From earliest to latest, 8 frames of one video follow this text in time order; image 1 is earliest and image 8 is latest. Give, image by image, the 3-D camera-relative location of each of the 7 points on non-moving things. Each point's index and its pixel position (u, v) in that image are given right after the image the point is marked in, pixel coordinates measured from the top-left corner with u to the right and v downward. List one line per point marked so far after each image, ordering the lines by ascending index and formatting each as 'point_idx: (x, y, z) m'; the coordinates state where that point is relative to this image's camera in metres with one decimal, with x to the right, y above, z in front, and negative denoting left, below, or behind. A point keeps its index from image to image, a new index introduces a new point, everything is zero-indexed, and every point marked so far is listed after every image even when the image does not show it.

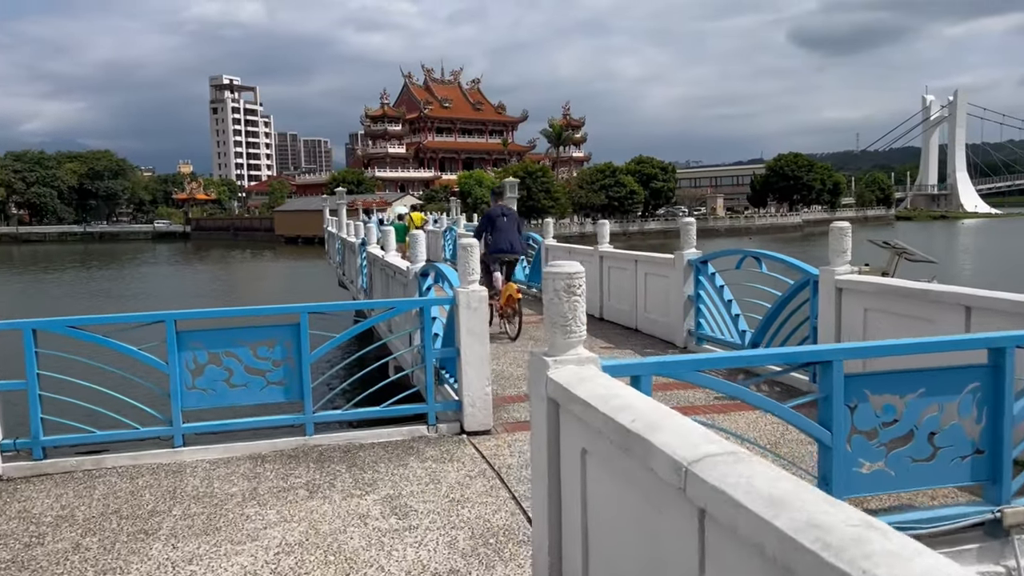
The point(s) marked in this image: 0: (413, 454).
0: (-0.6, -1.0, +5.3) m
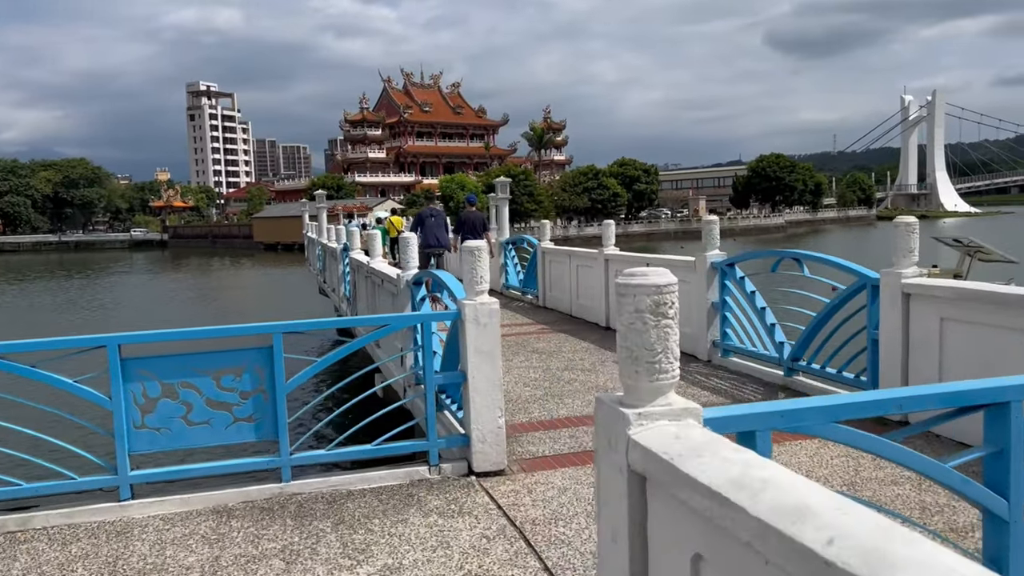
0: (-0.5, -1.1, +4.3) m
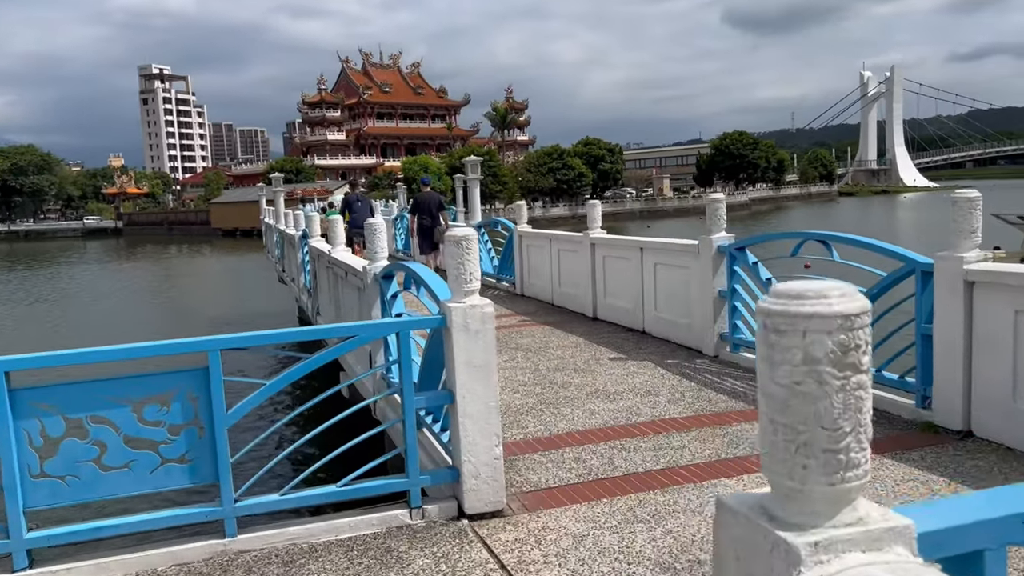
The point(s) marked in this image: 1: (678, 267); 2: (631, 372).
0: (-0.5, -1.1, +3.4) m
1: (+1.5, +0.2, +7.5) m
2: (+0.9, -0.7, +6.5) m
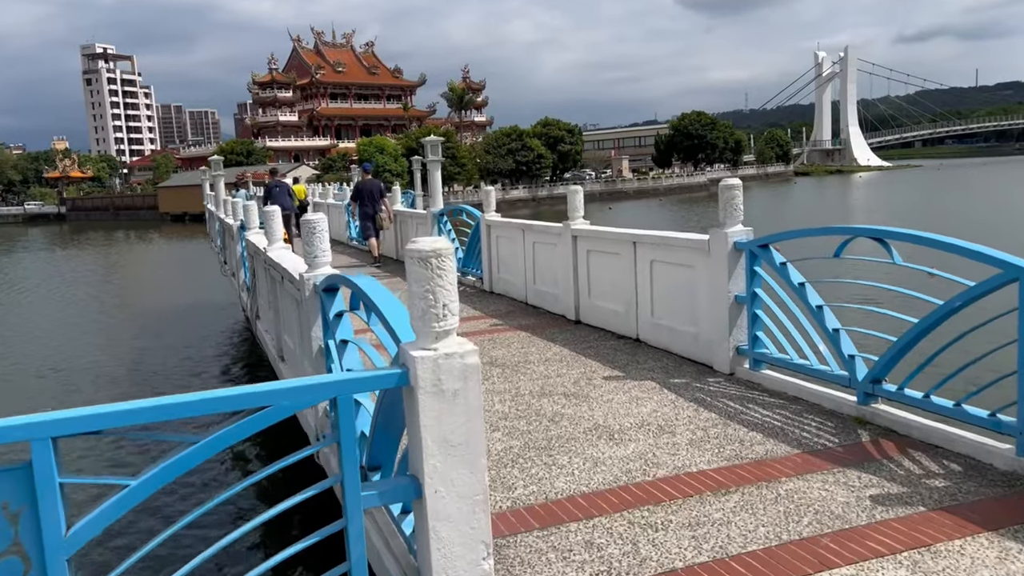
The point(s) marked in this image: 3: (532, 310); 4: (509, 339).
0: (-0.5, -1.2, +2.2) m
1: (+1.3, +0.2, +6.3) m
2: (+0.8, -0.7, +5.3) m
3: (+0.2, -0.2, +8.9) m
4: (0.0, -0.4, +7.4) m
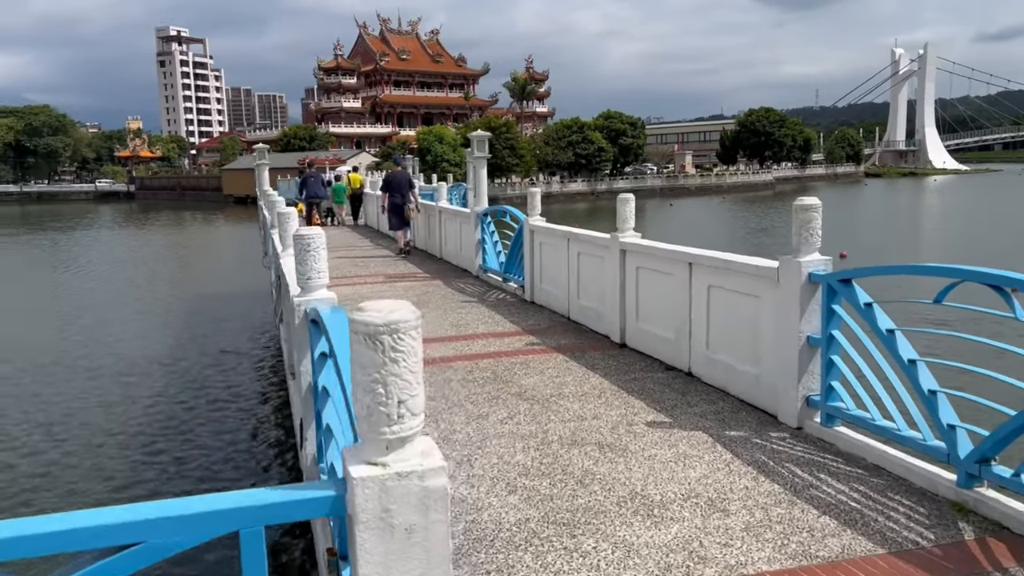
0: (-0.6, -1.4, +1.4) m
1: (+1.5, 0.0, +5.4) m
2: (+0.9, -0.9, +4.5) m
3: (+0.6, -0.4, +8.1) m
4: (+0.3, -0.6, +6.6) m
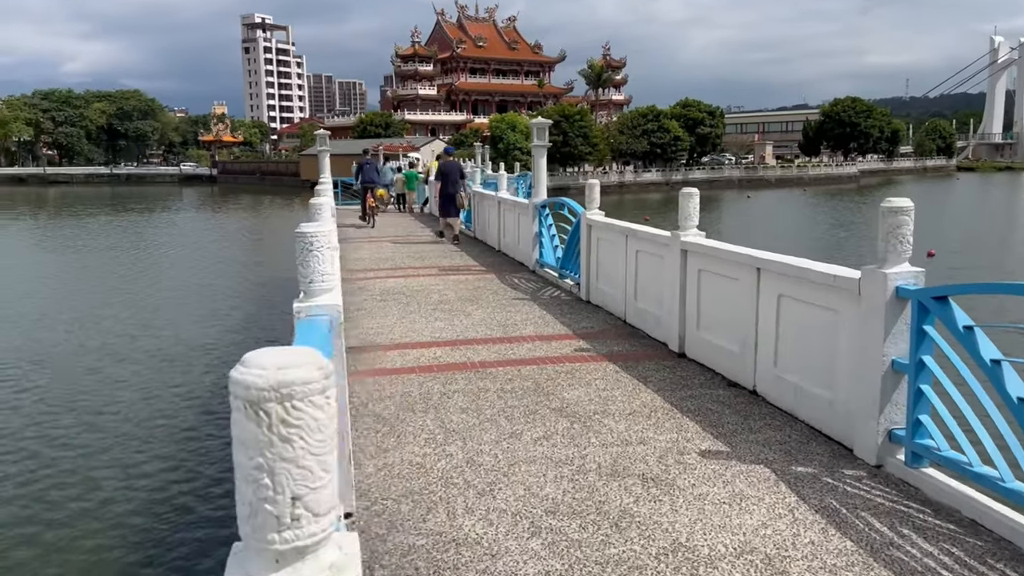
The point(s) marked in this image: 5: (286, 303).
0: (-0.7, -1.5, +1.0) m
1: (+1.7, -0.1, +4.7) m
2: (+1.1, -1.0, +3.9) m
3: (+1.0, -0.4, +7.5) m
4: (+0.6, -0.6, +6.0) m
5: (-4.5, -0.3, +17.0) m
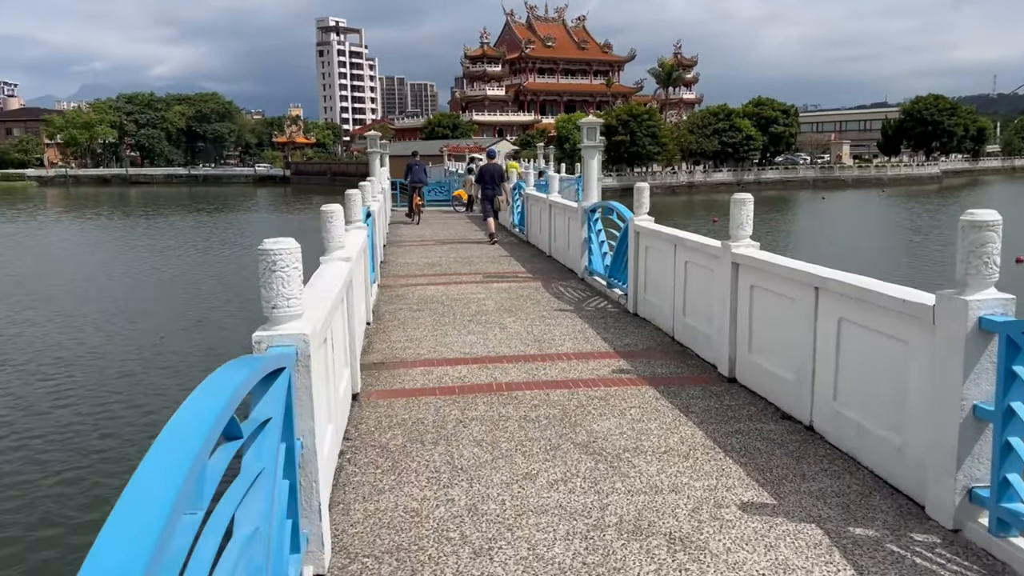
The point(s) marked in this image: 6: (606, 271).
0: (-0.9, -1.6, +0.5) m
1: (+1.8, -0.2, +4.0) m
2: (+1.0, -1.1, +3.2) m
3: (+1.3, -0.5, +6.8) m
4: (+0.7, -0.7, +5.4) m
5: (-3.4, -0.4, +16.7) m
6: (+1.0, +0.2, +9.4) m
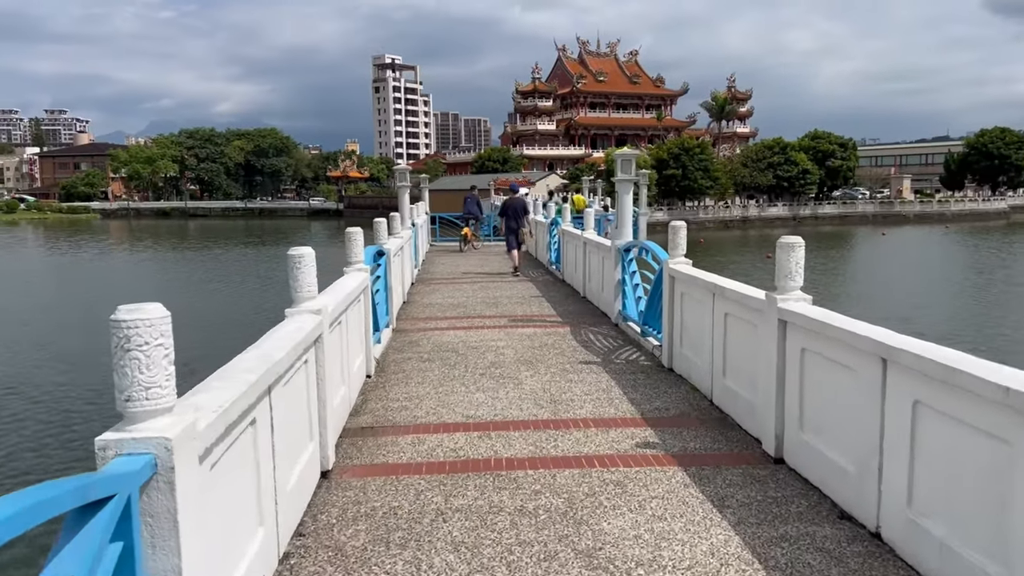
0: (-1.3, -1.7, -0.4) m
1: (+1.7, -0.5, +3.0) m
2: (+0.9, -1.3, +2.3) m
3: (+1.4, -0.9, +5.8) m
4: (+0.7, -1.1, +4.5) m
5: (-2.8, -1.1, +16.0) m
6: (+1.3, -0.3, +8.4) m
